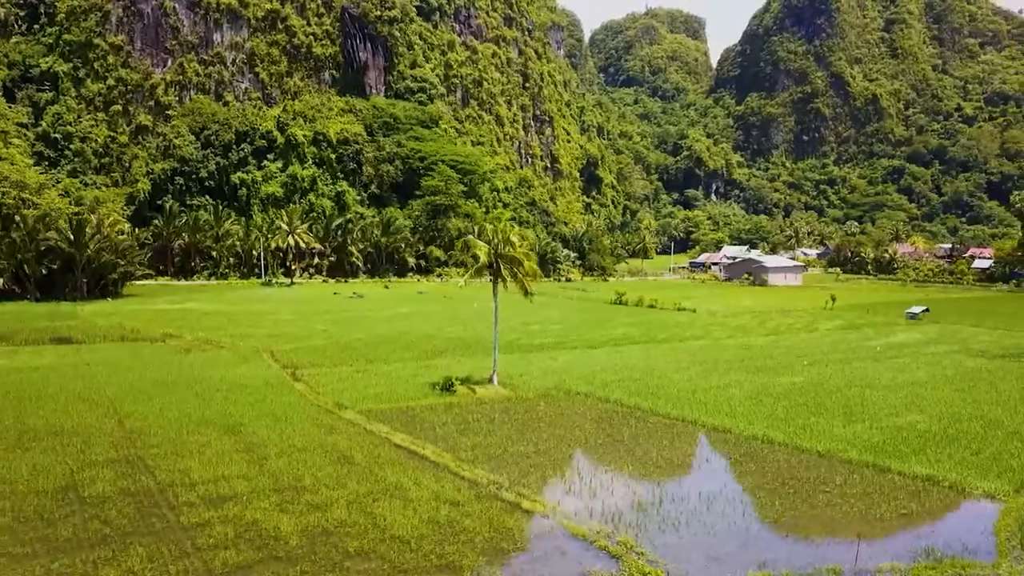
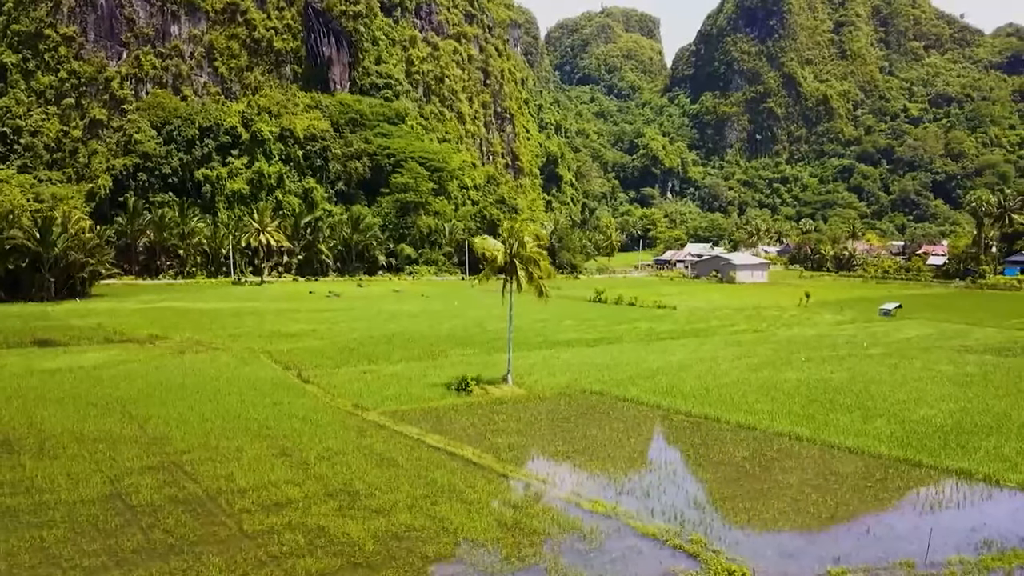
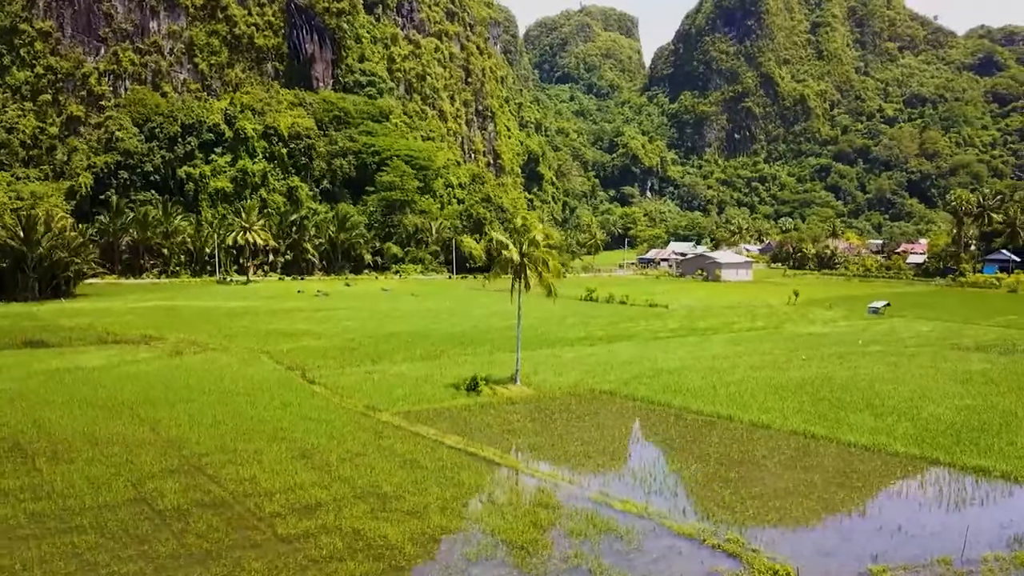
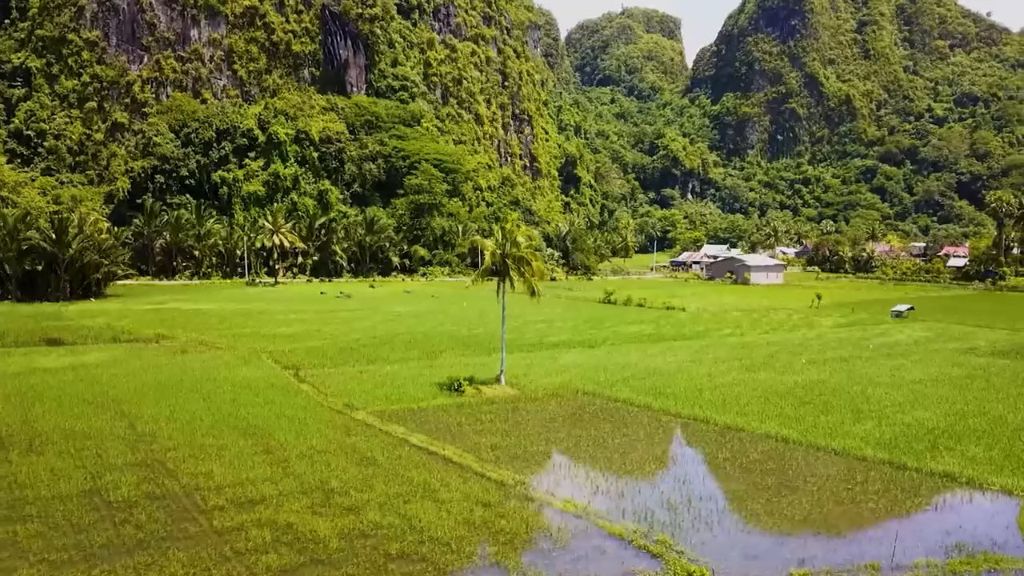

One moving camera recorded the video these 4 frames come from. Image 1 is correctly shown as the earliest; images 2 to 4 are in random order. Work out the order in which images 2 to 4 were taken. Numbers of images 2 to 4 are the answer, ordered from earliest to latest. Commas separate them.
4, 2, 3
